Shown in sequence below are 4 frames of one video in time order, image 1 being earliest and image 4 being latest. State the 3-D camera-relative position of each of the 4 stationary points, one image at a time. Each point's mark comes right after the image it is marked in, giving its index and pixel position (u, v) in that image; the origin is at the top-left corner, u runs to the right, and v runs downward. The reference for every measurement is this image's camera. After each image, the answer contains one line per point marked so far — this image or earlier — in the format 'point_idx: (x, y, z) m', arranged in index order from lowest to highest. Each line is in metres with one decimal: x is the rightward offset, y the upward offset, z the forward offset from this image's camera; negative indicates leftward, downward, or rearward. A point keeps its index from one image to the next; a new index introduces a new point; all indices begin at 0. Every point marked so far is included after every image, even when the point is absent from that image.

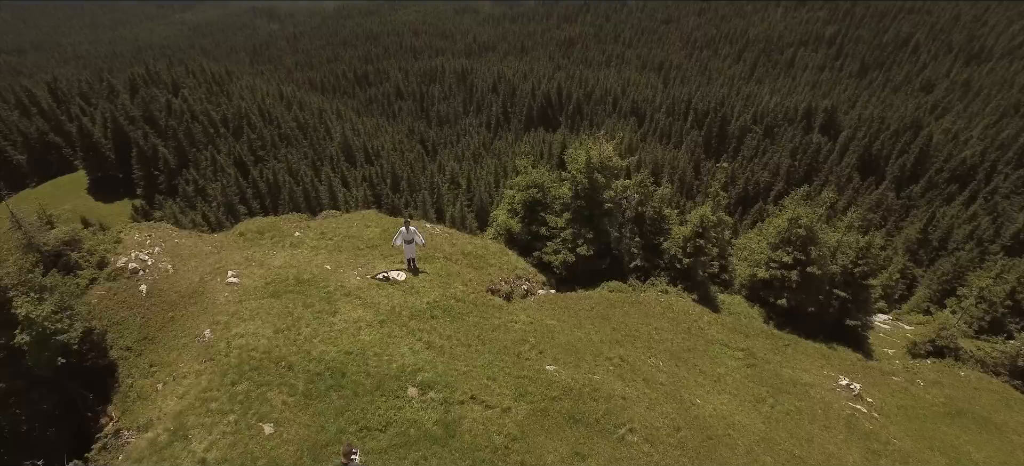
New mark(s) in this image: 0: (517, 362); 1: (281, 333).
0: (+0.2, -5.0, +16.9) m
1: (-8.5, -3.7, +16.3) m
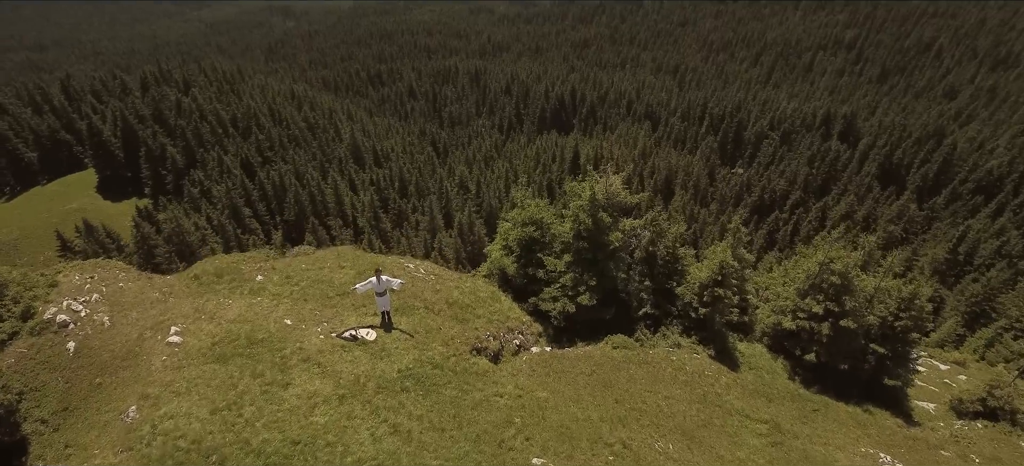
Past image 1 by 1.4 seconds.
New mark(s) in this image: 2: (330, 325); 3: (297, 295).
0: (-0.4, -7.1, +14.2) m
1: (-9.2, -5.6, +13.7) m
2: (-7.2, -3.7, +17.5) m
3: (-9.2, -2.6, +18.7) m
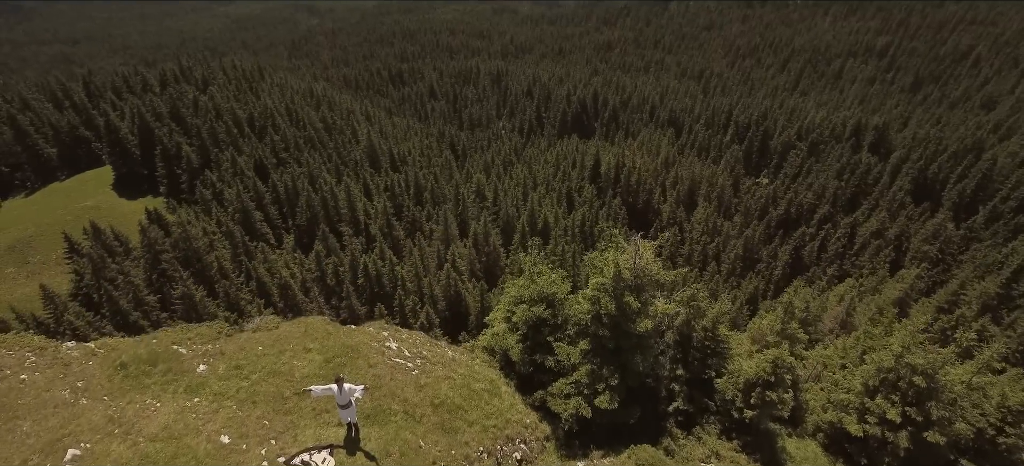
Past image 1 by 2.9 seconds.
0: (-0.8, -10.2, +10.2) m
1: (-9.4, -8.5, +10.1) m
2: (-7.3, -6.6, +13.8) m
3: (-9.2, -5.5, +15.0) m
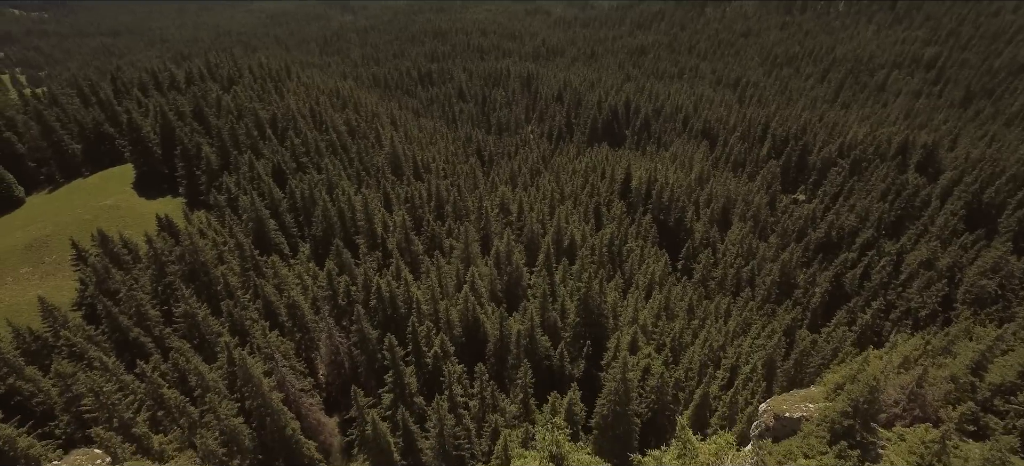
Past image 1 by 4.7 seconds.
0: (-0.9, -15.2, +3.7) m
1: (-9.5, -13.0, +3.9) m
2: (-7.1, -11.2, +7.5) m
3: (-8.8, -10.0, +8.9) m
